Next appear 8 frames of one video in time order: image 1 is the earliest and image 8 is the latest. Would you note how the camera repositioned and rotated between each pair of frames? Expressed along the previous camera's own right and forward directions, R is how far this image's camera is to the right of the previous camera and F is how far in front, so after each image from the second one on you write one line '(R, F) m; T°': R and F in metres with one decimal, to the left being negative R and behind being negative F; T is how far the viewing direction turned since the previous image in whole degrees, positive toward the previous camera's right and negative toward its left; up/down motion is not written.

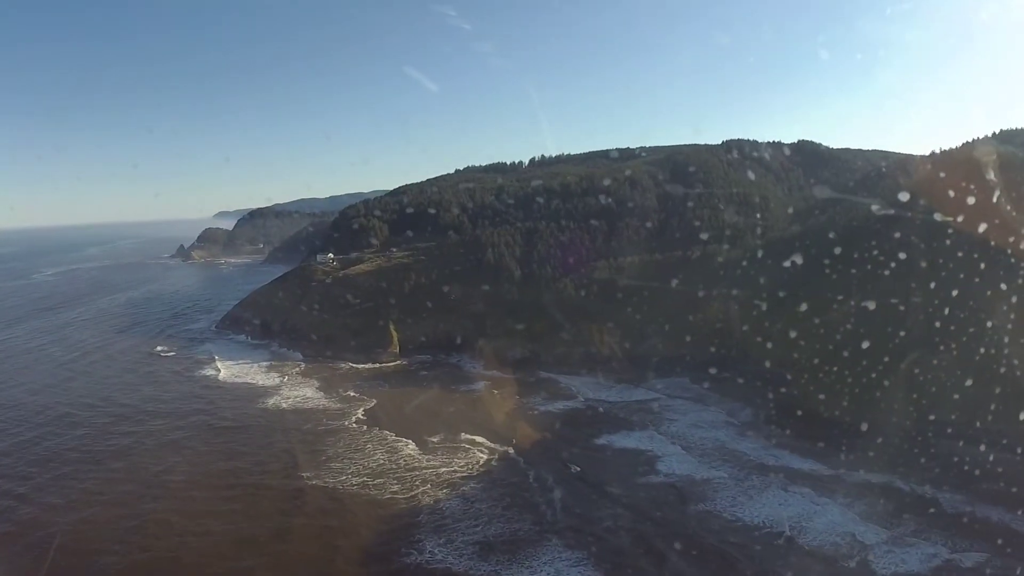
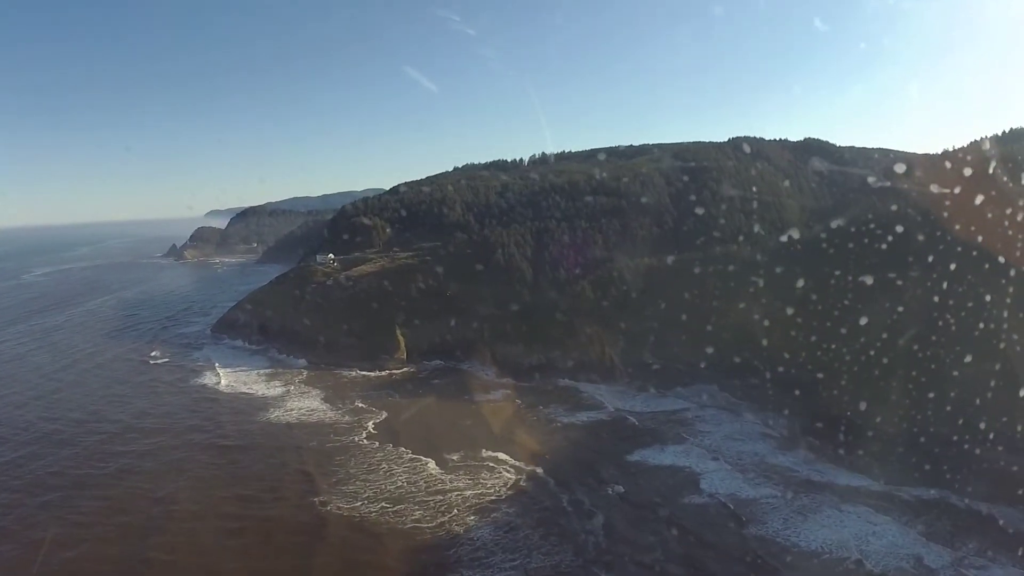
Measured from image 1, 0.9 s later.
(-1.4, +2.0) m; +1°
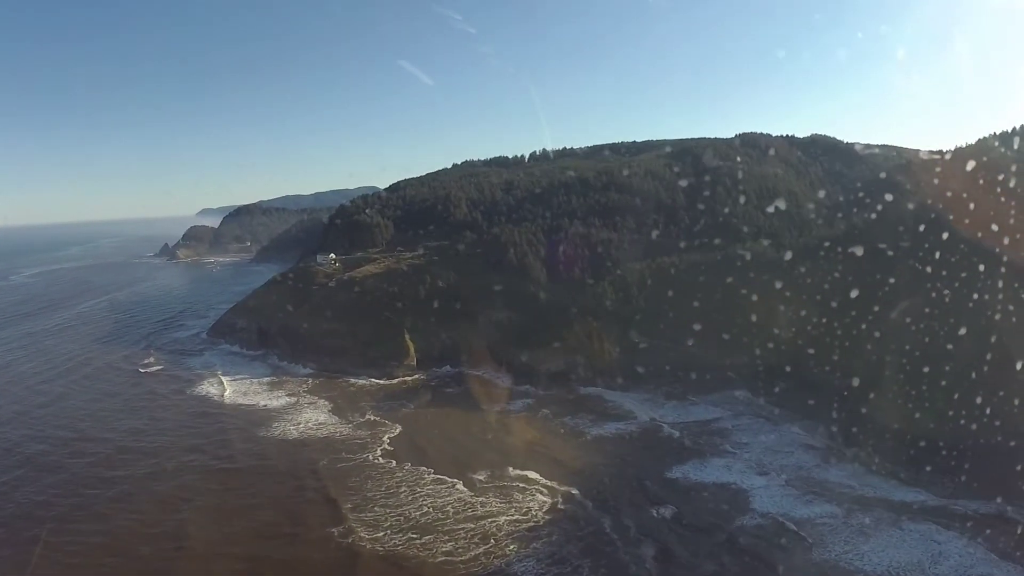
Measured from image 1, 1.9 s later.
(-1.4, +2.0) m; +1°
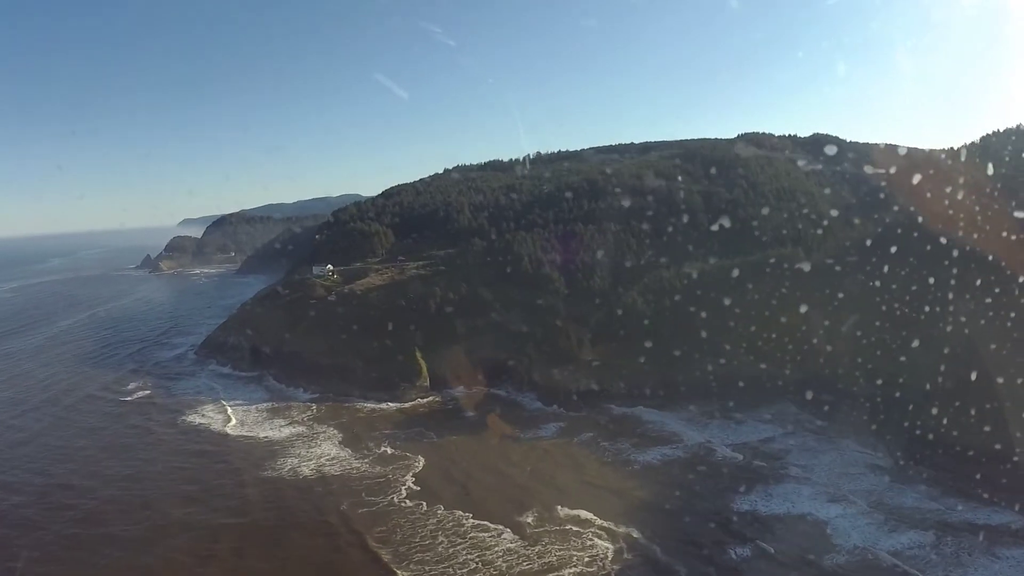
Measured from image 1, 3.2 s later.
(-1.9, +2.7) m; +2°
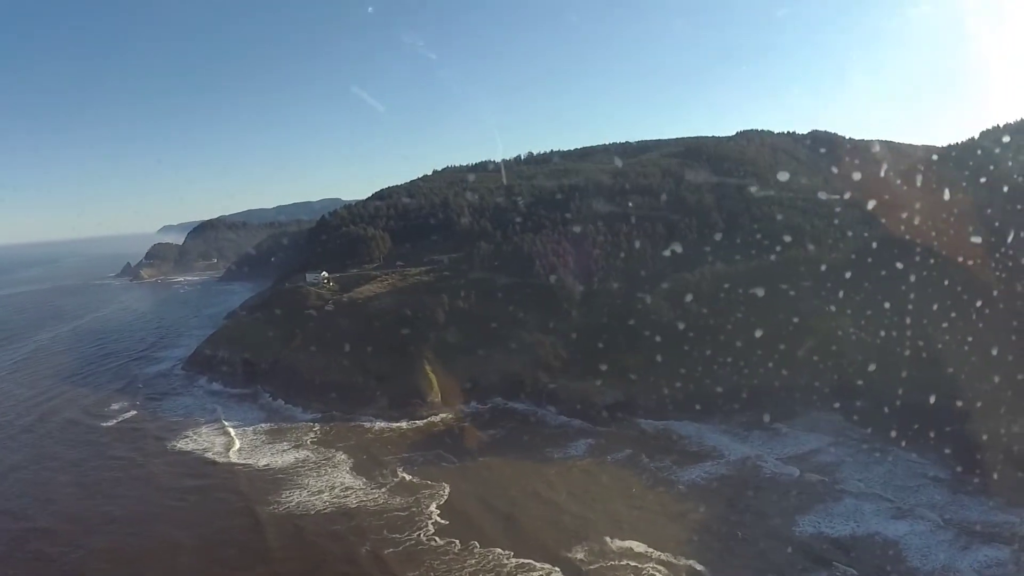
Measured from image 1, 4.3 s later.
(-1.6, +2.2) m; +2°
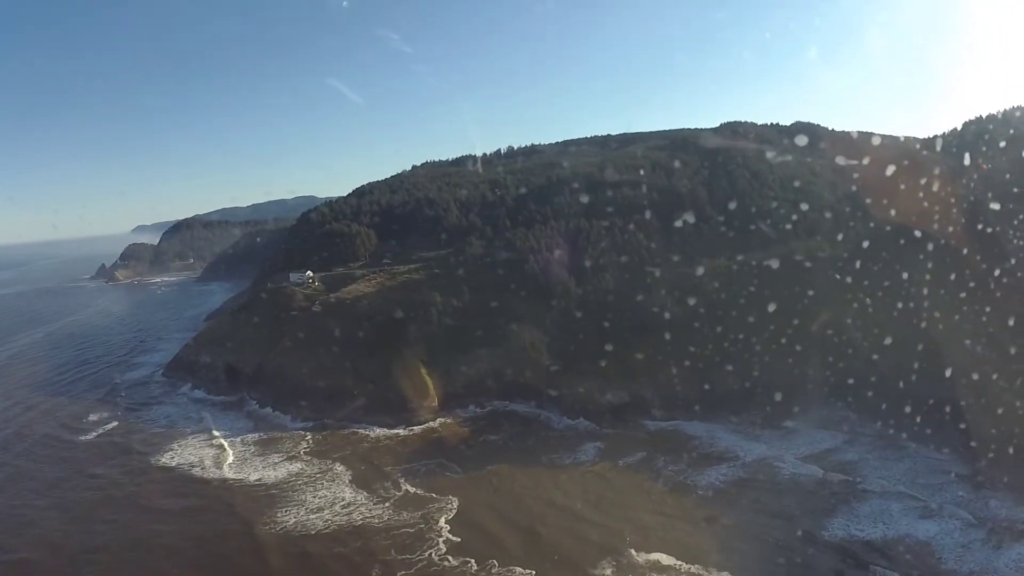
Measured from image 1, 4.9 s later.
(-1.0, +1.3) m; +2°
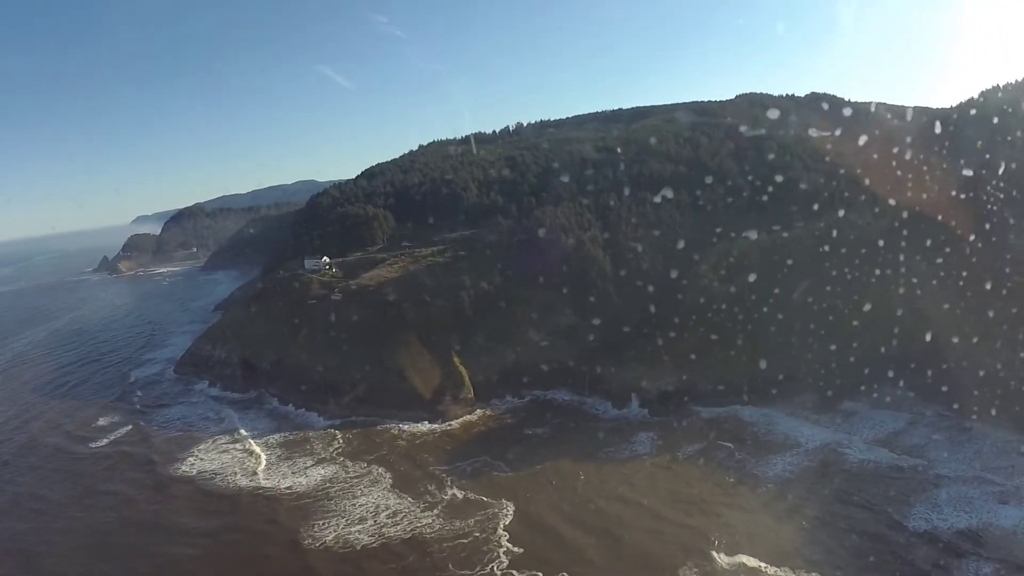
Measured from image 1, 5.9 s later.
(-1.5, +2.0) m; 0°
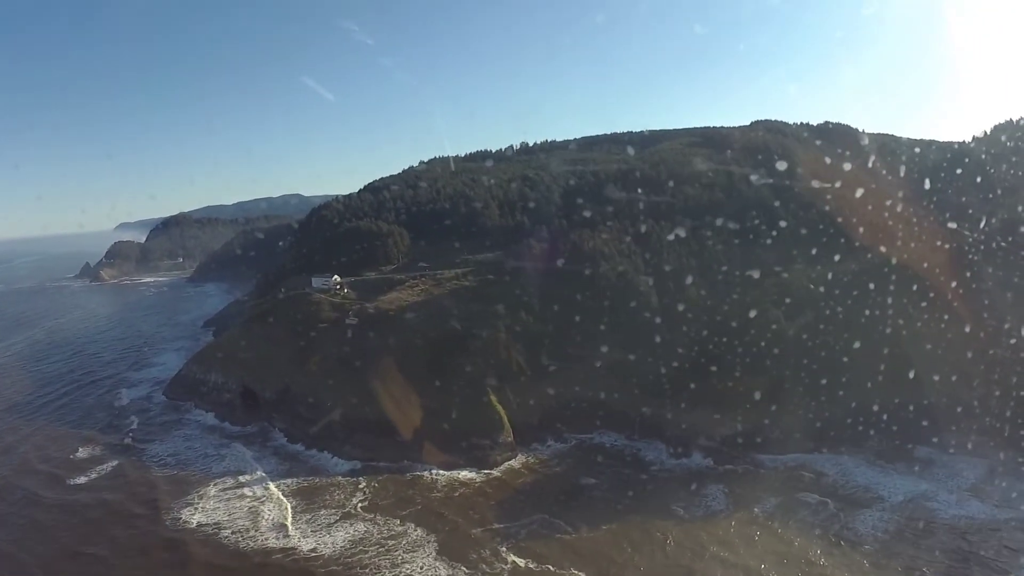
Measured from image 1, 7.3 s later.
(-2.5, +2.8) m; +2°
